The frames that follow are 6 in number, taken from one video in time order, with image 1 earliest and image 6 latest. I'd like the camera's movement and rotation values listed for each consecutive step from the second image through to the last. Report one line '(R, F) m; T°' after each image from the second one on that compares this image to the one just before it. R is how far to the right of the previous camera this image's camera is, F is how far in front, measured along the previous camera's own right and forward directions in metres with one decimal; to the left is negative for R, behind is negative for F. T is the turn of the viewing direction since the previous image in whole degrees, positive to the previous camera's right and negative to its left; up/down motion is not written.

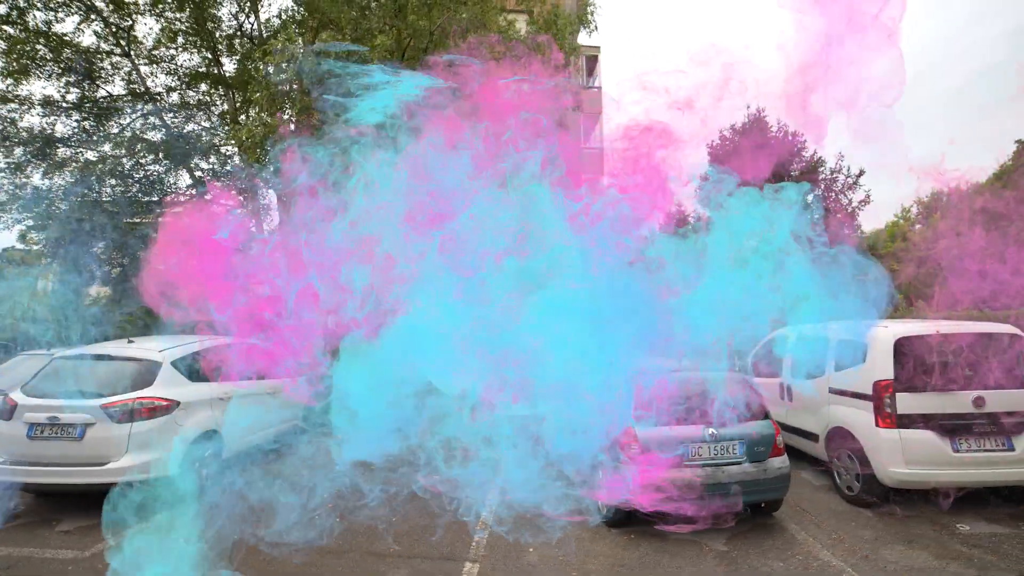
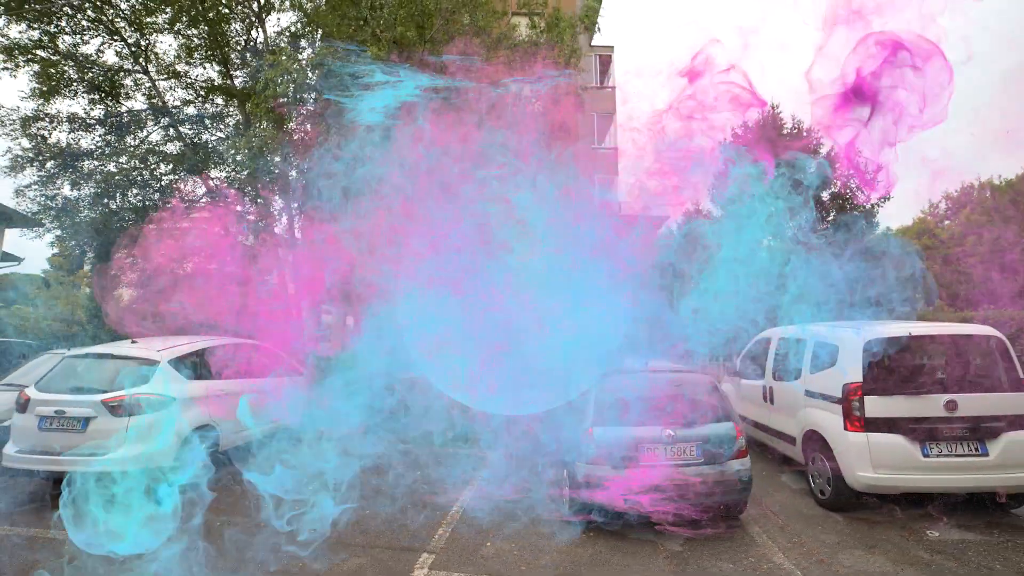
(+0.5, -0.1) m; -4°
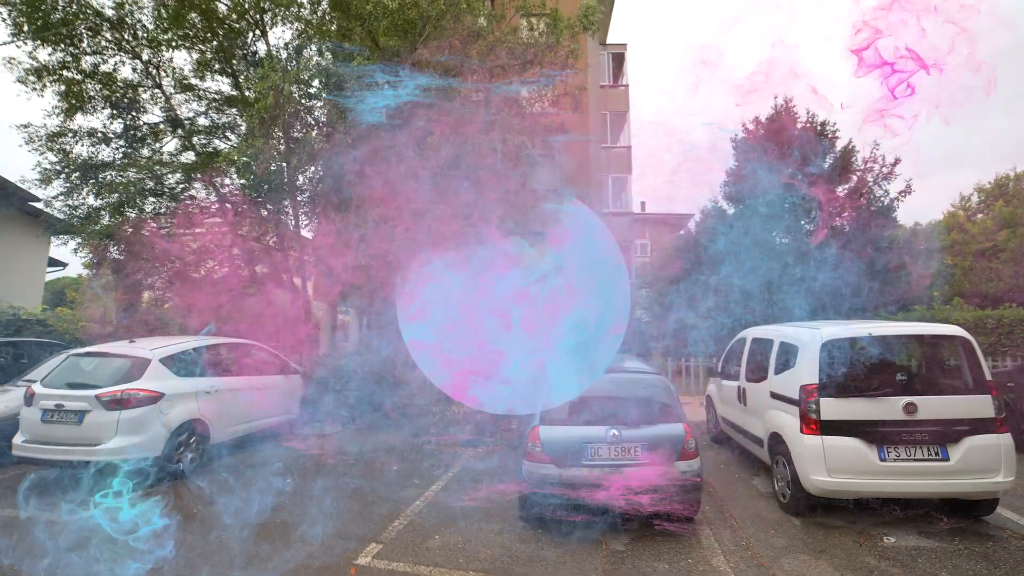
(+0.7, -0.1) m; -4°
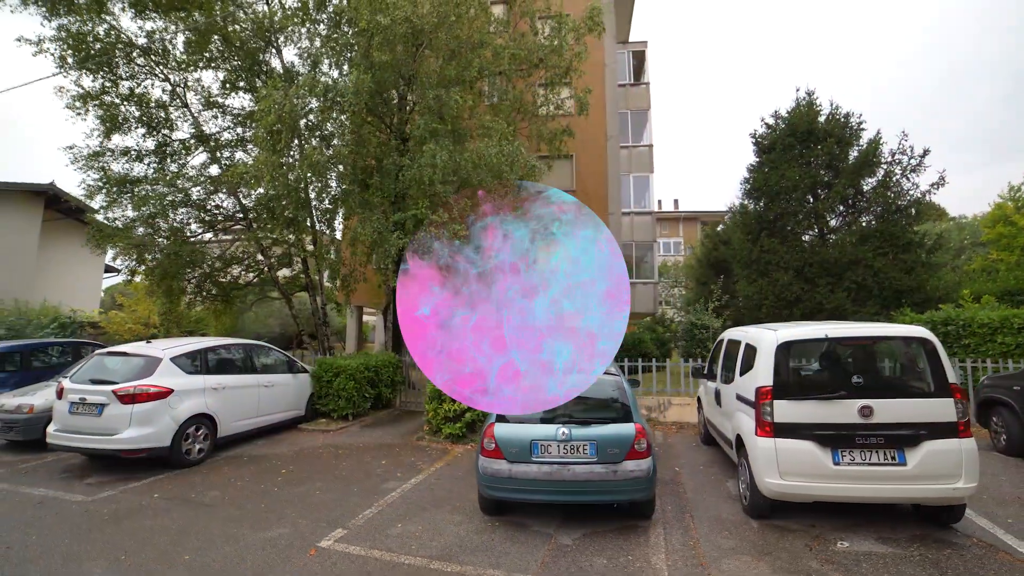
(+0.7, -0.1) m; -5°
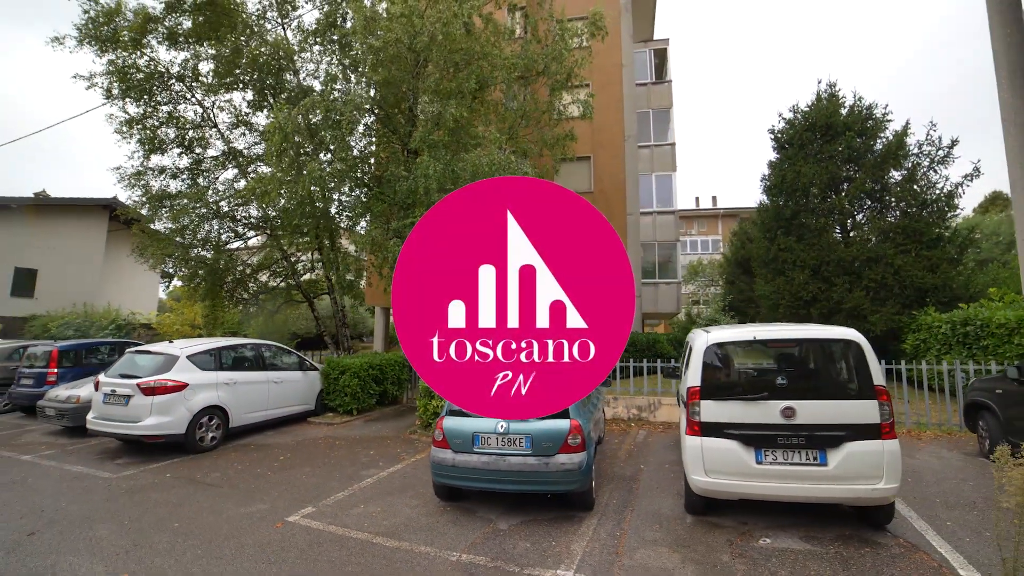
(+0.9, -0.3) m; -6°
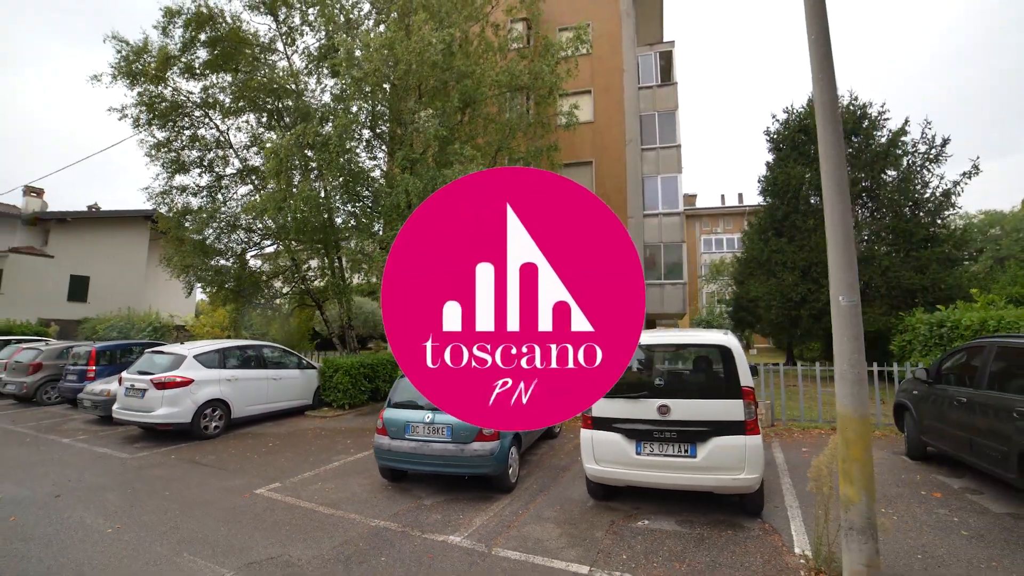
(+1.1, -0.5) m; -5°
